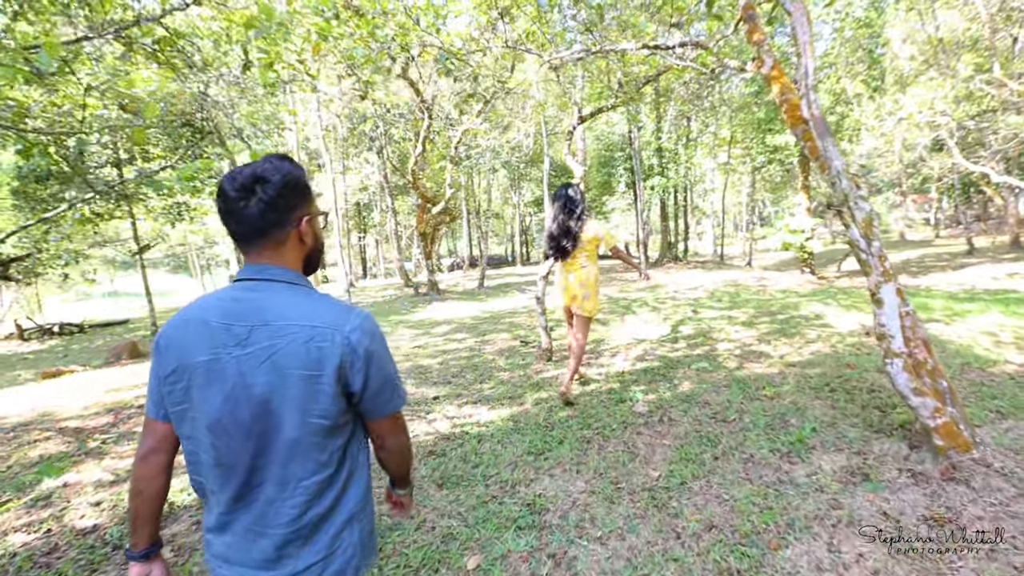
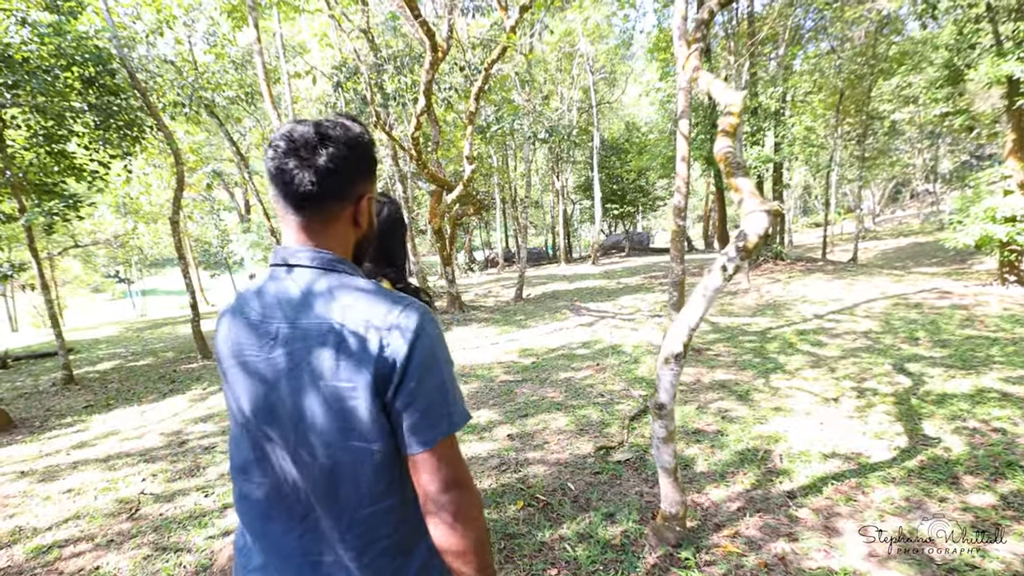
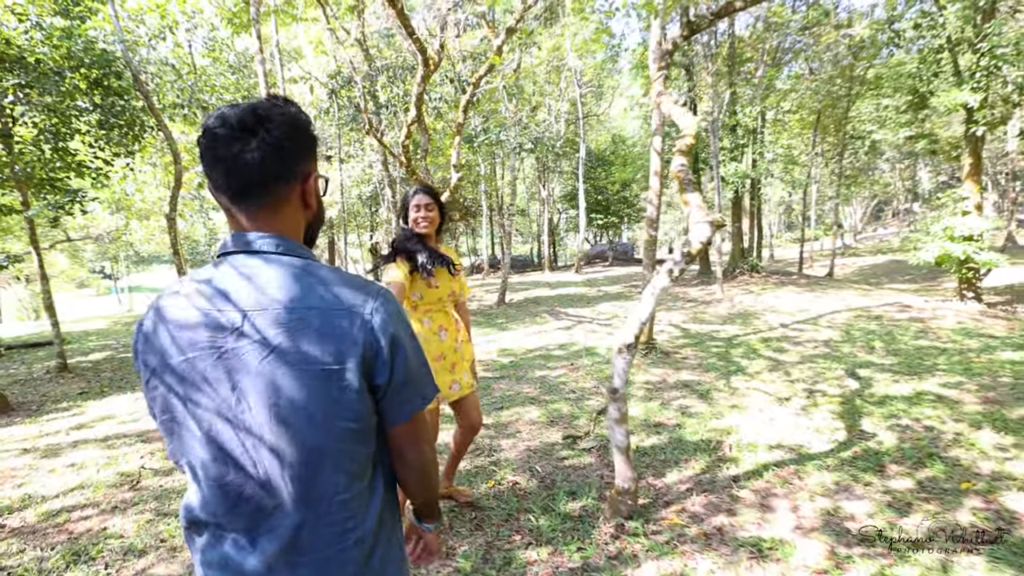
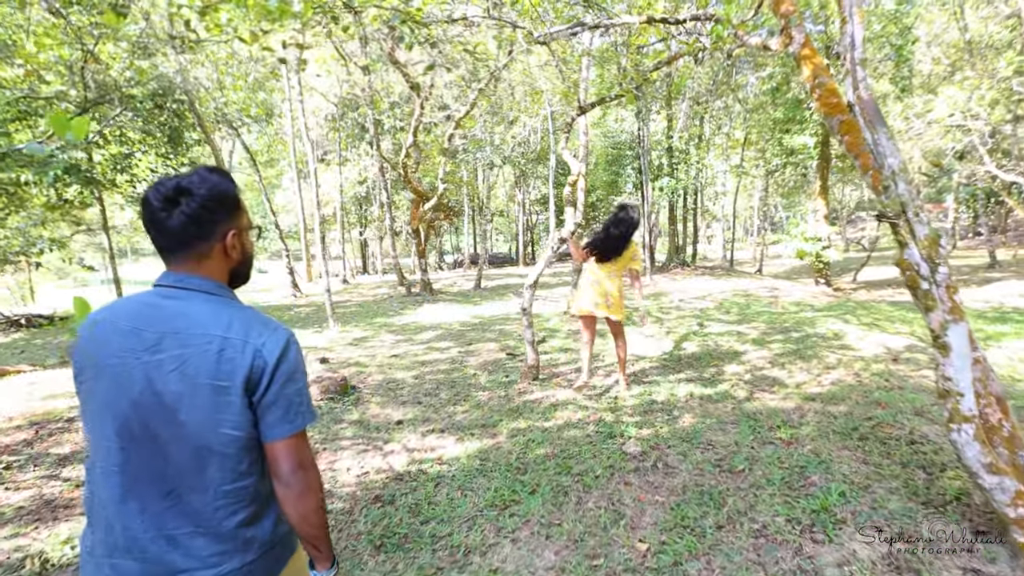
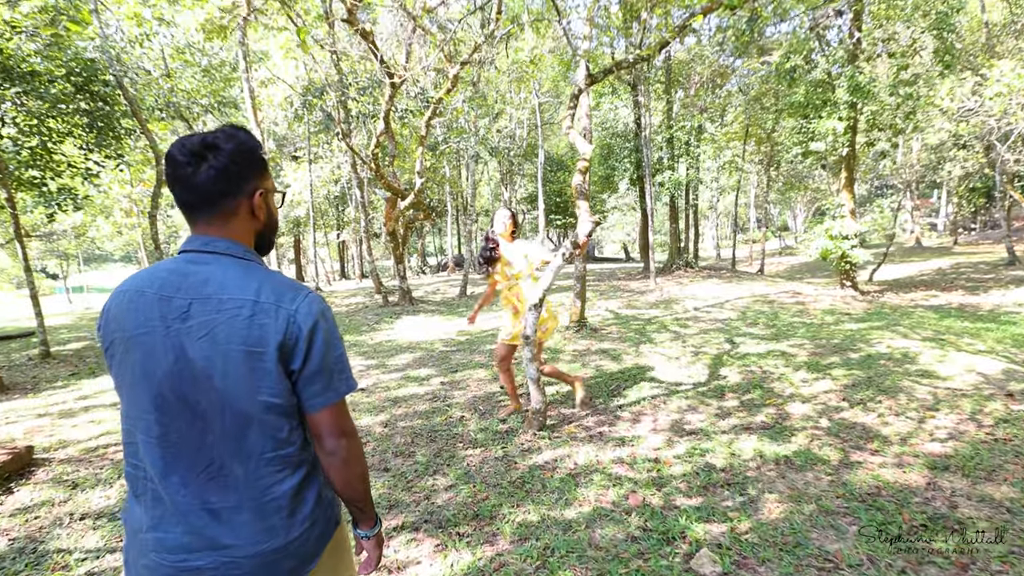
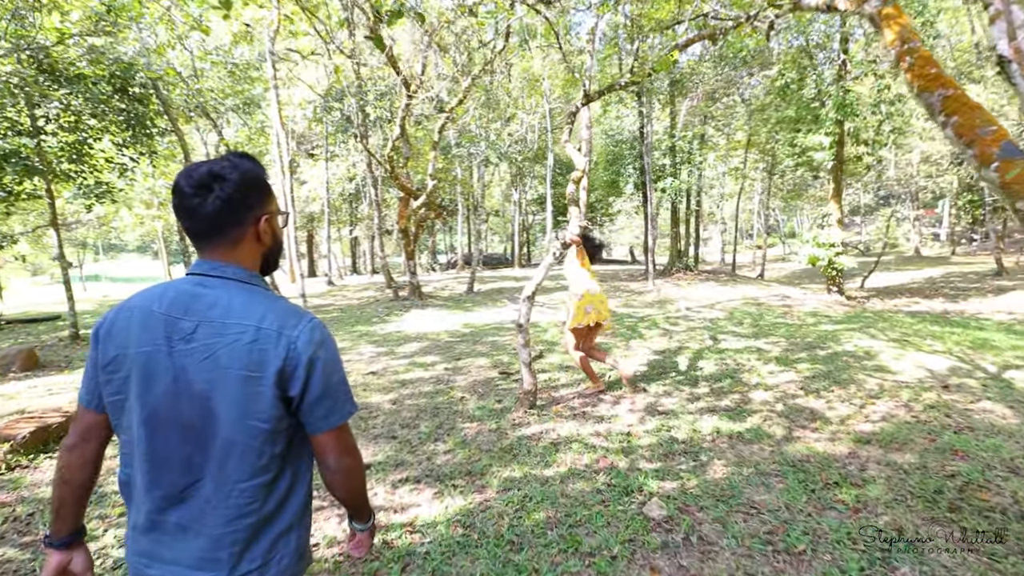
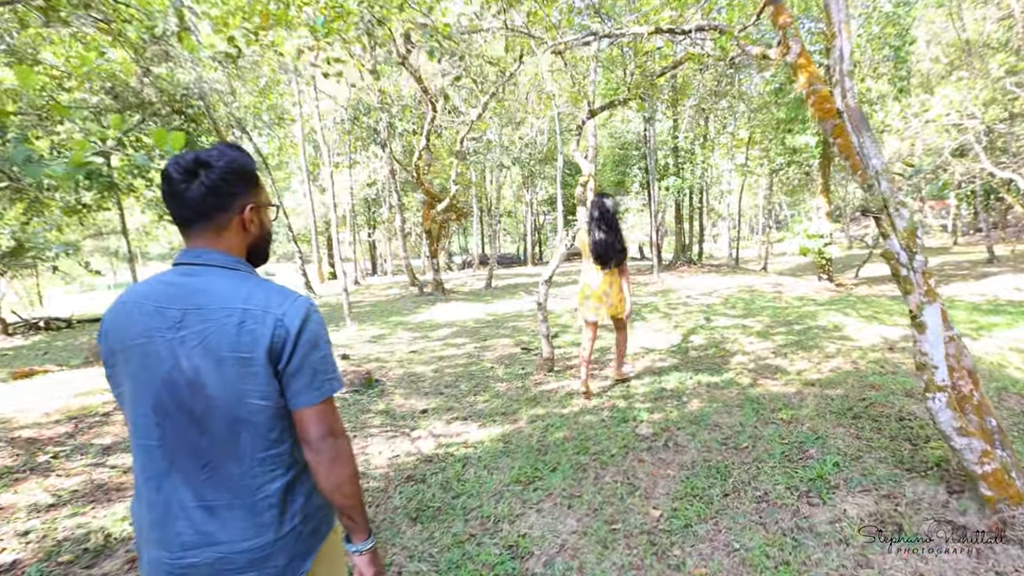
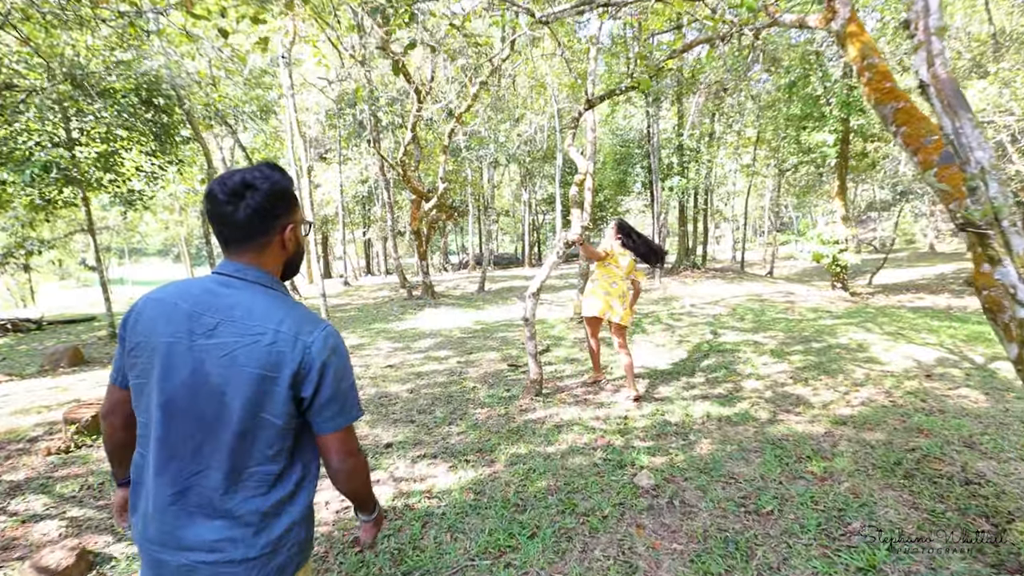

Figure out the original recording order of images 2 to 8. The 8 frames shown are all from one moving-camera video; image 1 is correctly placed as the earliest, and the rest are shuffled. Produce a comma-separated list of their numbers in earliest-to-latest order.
7, 4, 8, 6, 5, 3, 2
